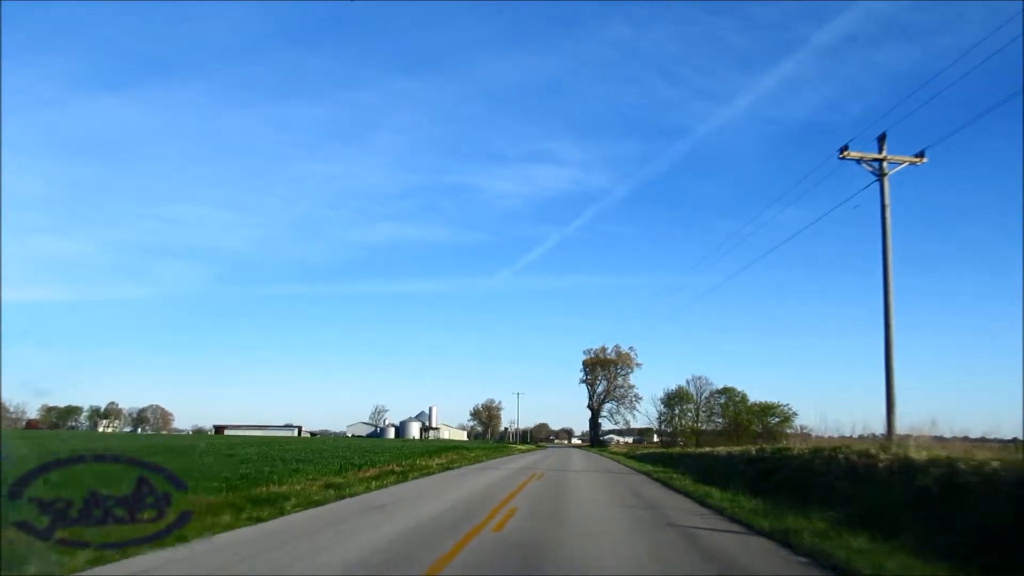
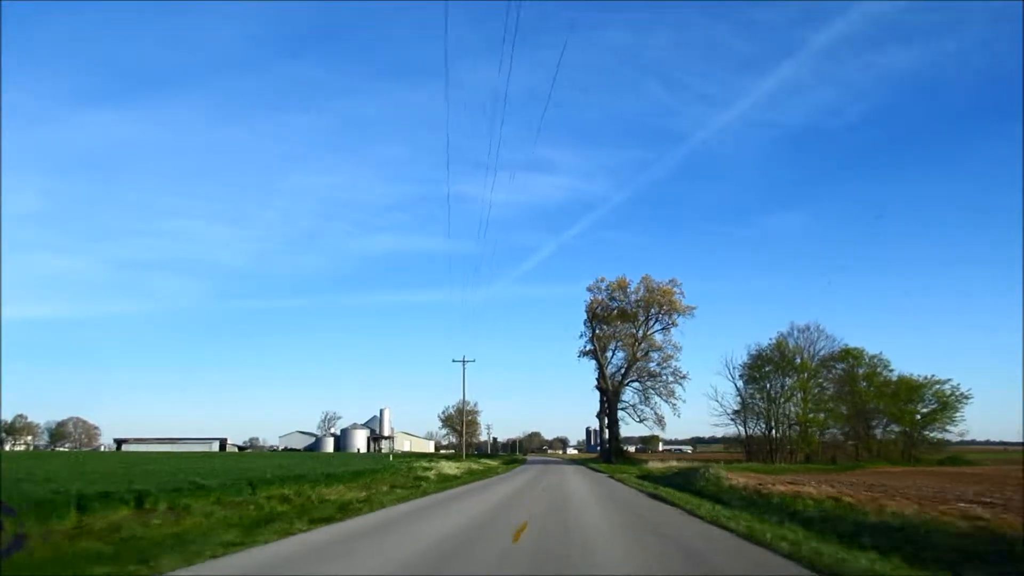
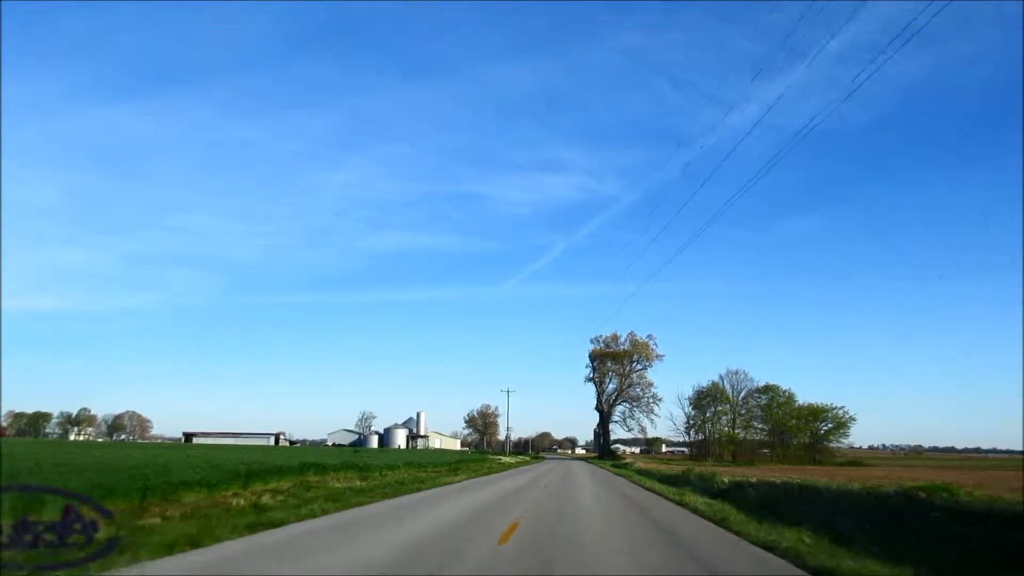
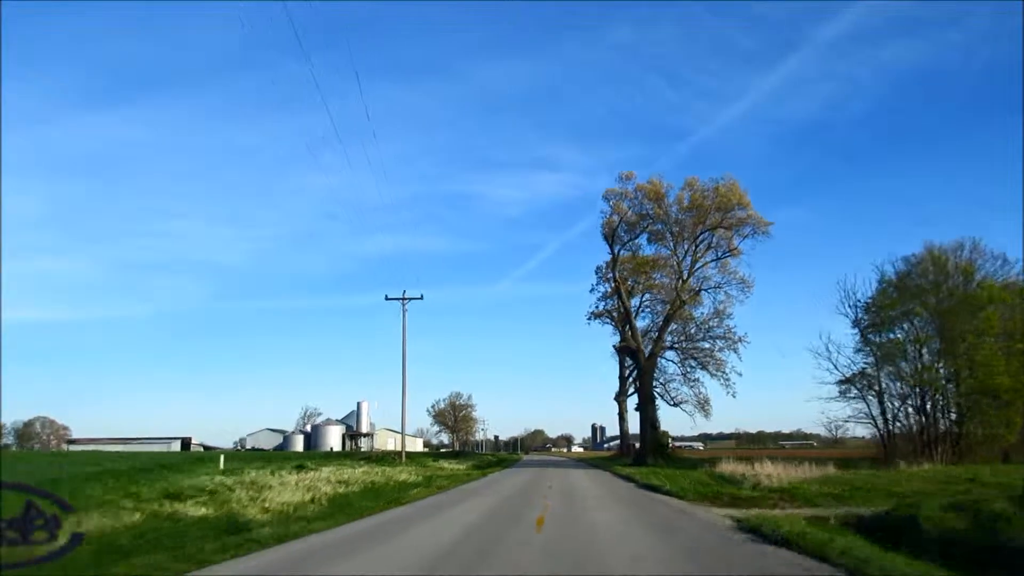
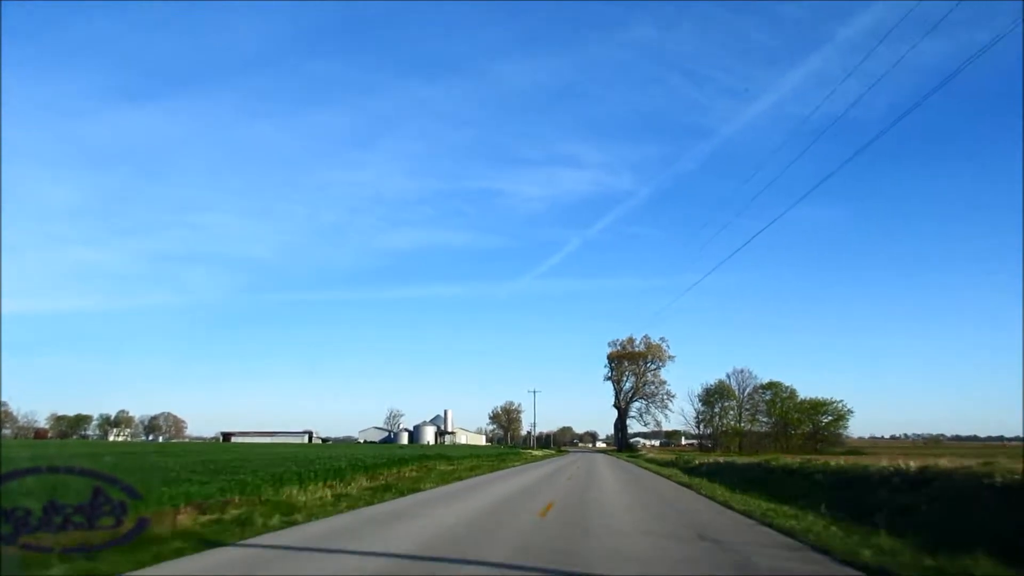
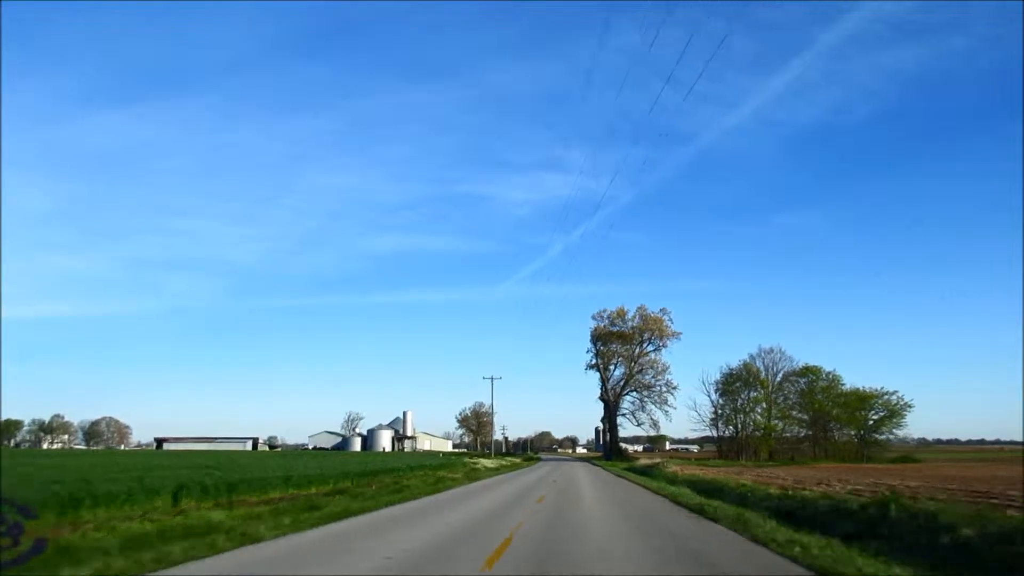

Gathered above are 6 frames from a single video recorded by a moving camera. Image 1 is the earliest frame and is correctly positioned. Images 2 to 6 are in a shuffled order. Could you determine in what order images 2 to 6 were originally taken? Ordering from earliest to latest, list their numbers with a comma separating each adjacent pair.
5, 3, 6, 2, 4
